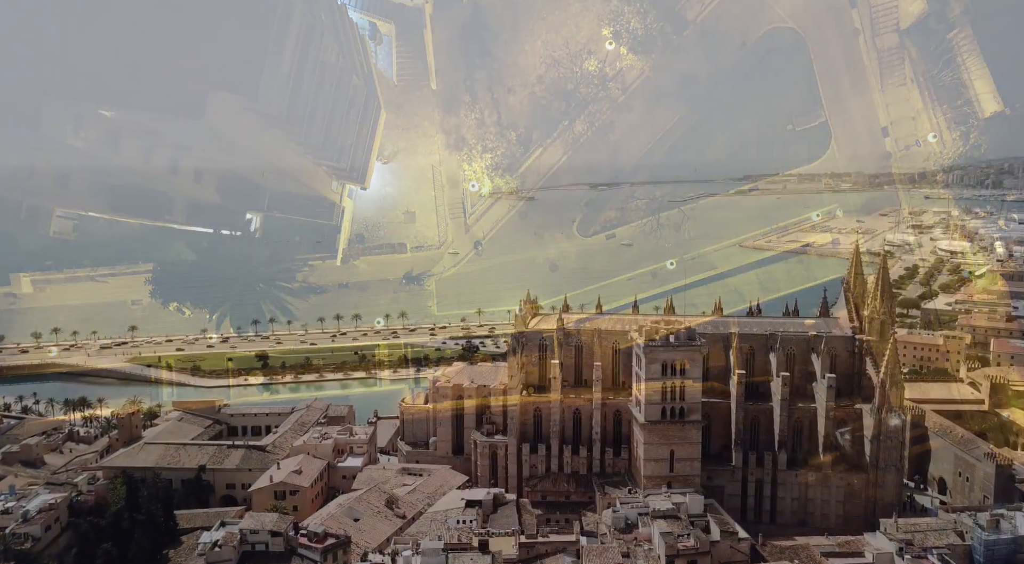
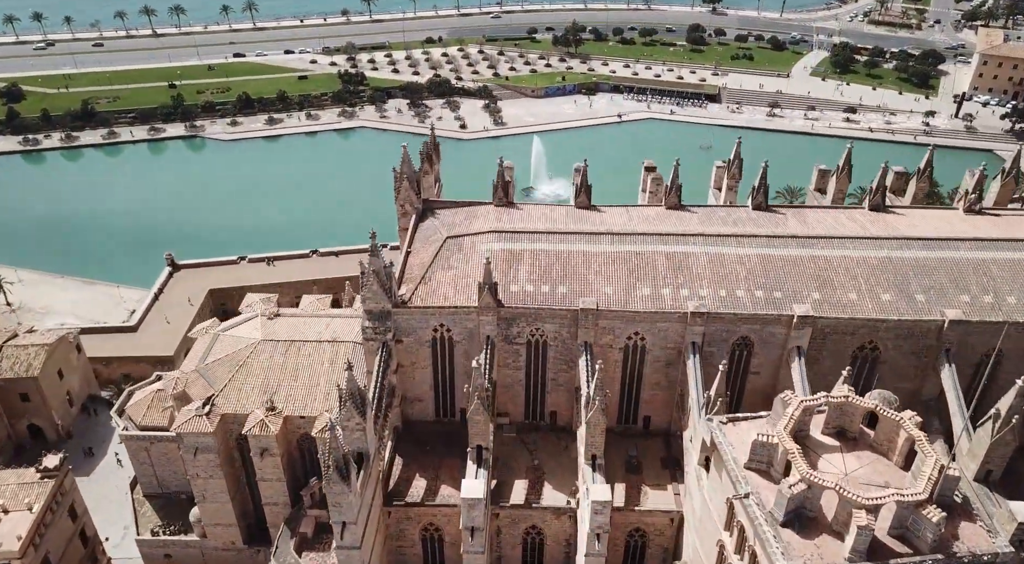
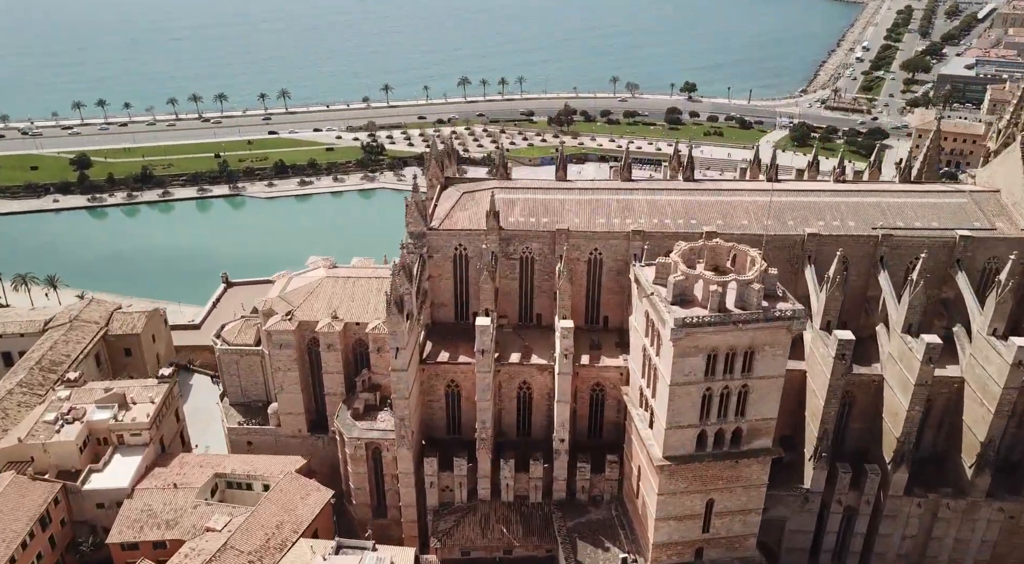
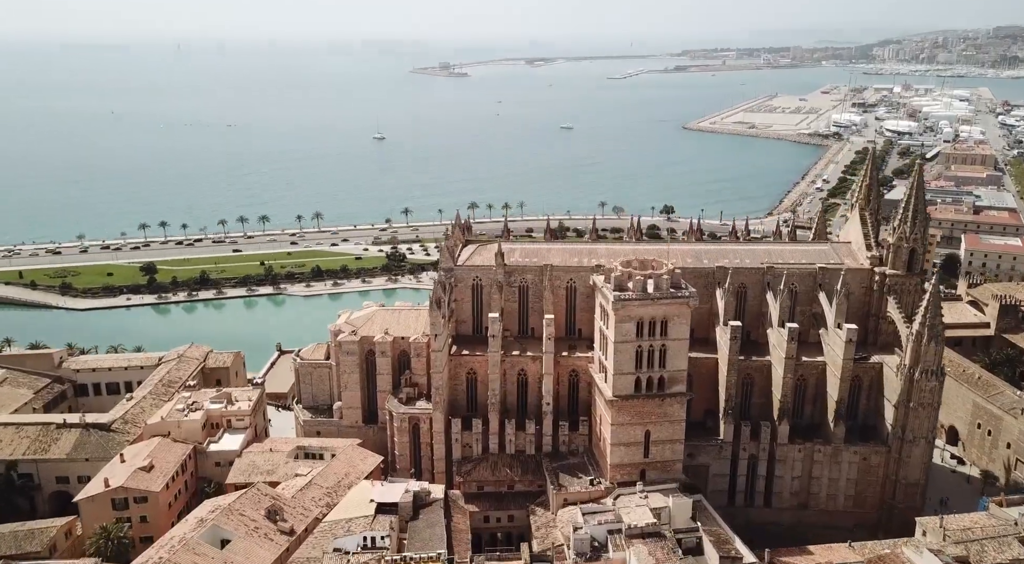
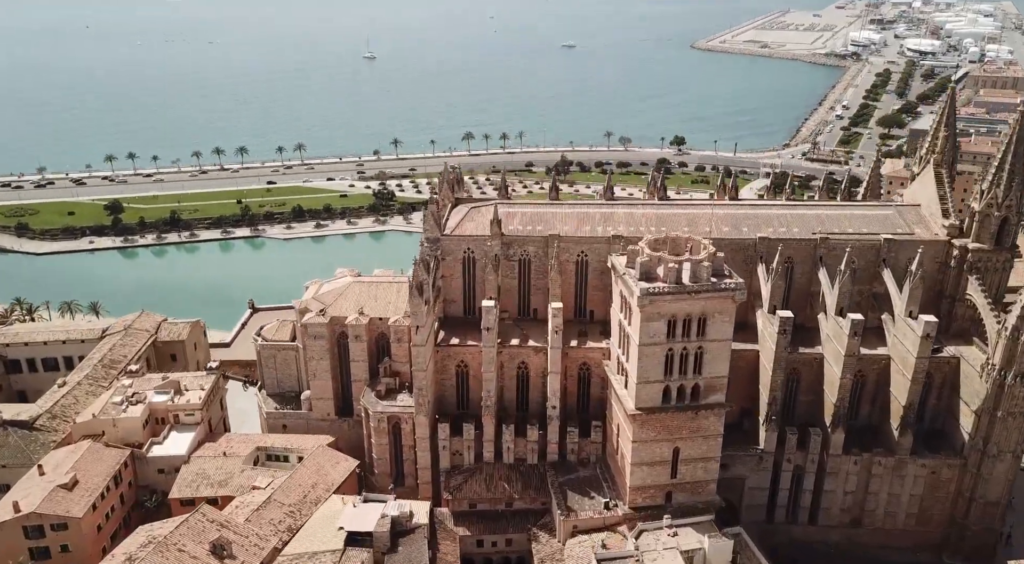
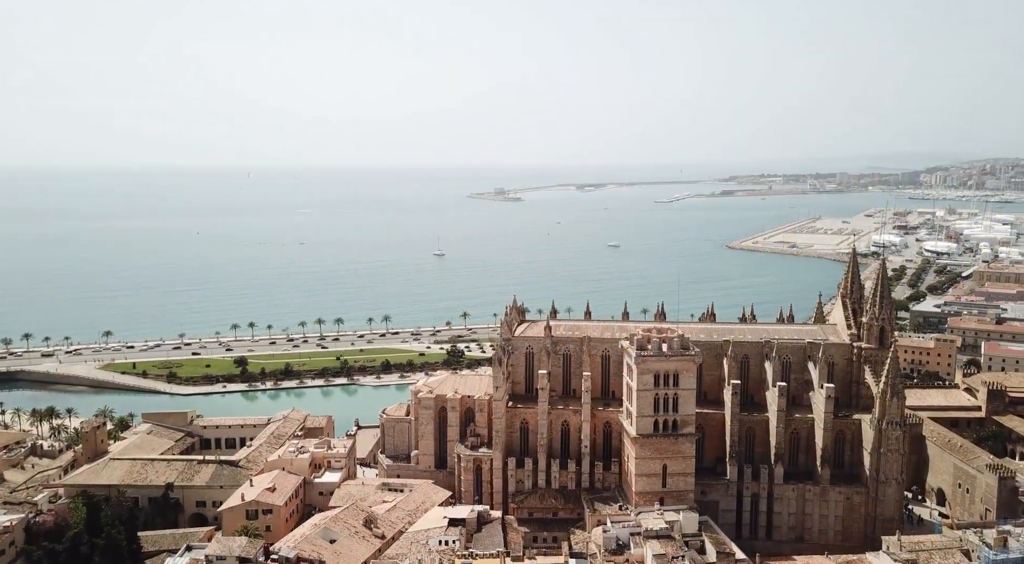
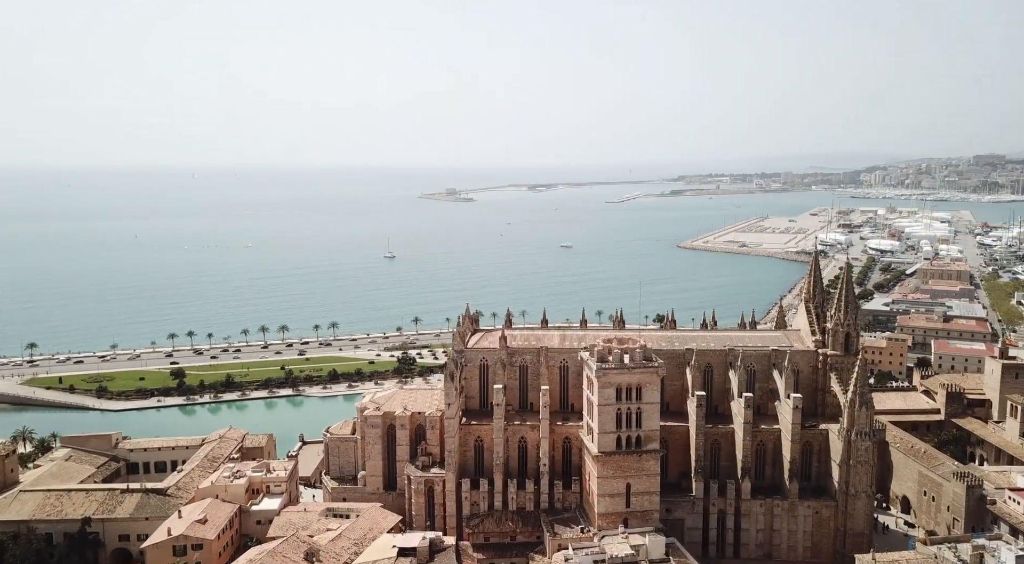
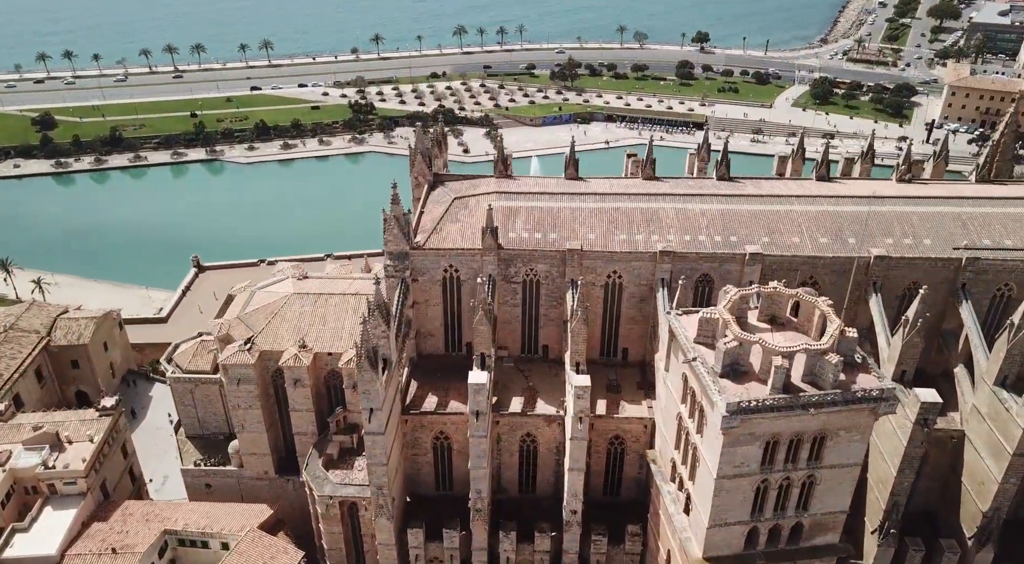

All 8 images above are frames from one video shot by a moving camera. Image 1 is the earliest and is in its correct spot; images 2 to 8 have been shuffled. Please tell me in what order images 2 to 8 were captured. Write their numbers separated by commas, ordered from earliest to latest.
6, 7, 4, 5, 3, 8, 2
